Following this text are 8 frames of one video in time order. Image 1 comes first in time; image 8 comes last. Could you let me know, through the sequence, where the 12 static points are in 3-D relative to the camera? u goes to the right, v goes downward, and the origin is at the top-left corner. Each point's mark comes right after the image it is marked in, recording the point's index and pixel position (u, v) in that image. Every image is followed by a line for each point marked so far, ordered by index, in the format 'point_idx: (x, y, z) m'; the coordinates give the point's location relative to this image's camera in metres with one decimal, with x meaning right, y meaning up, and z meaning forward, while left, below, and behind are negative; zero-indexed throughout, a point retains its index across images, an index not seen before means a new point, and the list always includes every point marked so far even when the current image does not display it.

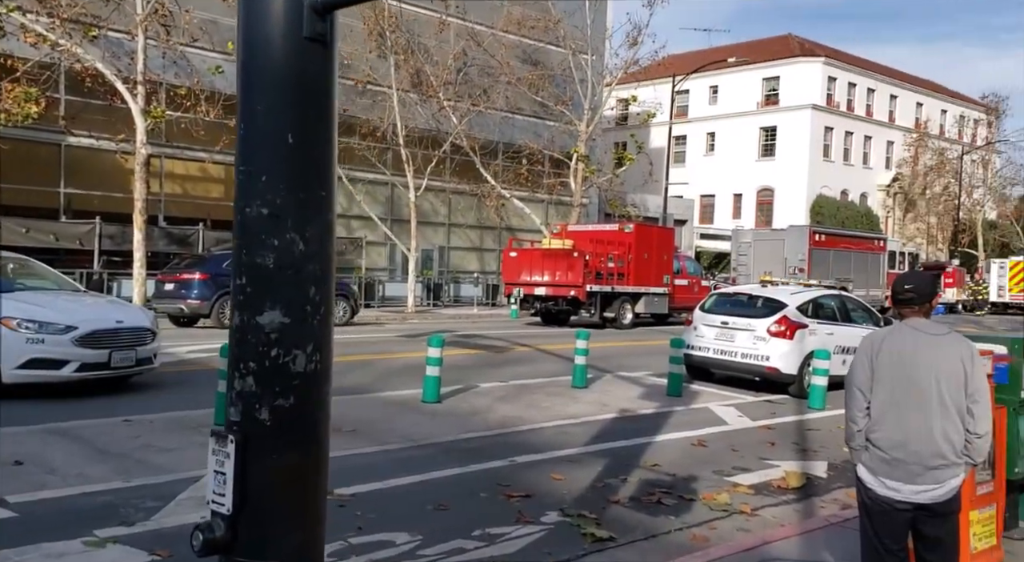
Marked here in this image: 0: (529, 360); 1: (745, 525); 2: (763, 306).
0: (+0.3, -1.2, +13.9) m
1: (+1.5, -1.6, +5.9) m
2: (+3.7, -0.3, +13.2) m
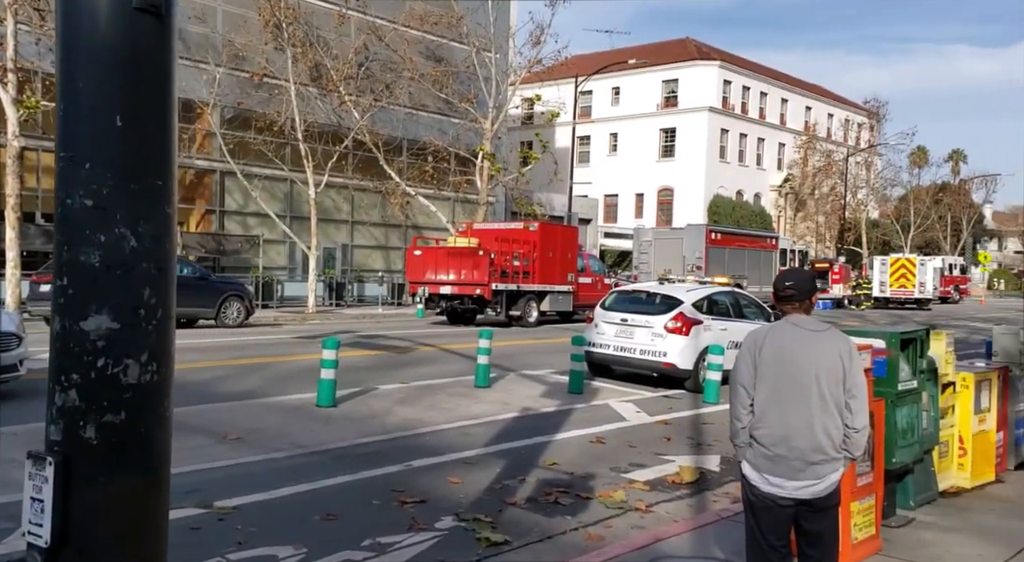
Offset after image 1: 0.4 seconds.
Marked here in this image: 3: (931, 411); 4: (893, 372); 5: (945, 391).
0: (-1.2, -1.2, +13.8) m
1: (+0.8, -1.6, +6.0) m
2: (+2.2, -0.3, +13.5) m
3: (+3.3, -1.0, +7.3) m
4: (+2.7, -0.6, +6.4) m
5: (+3.7, -0.9, +7.7) m
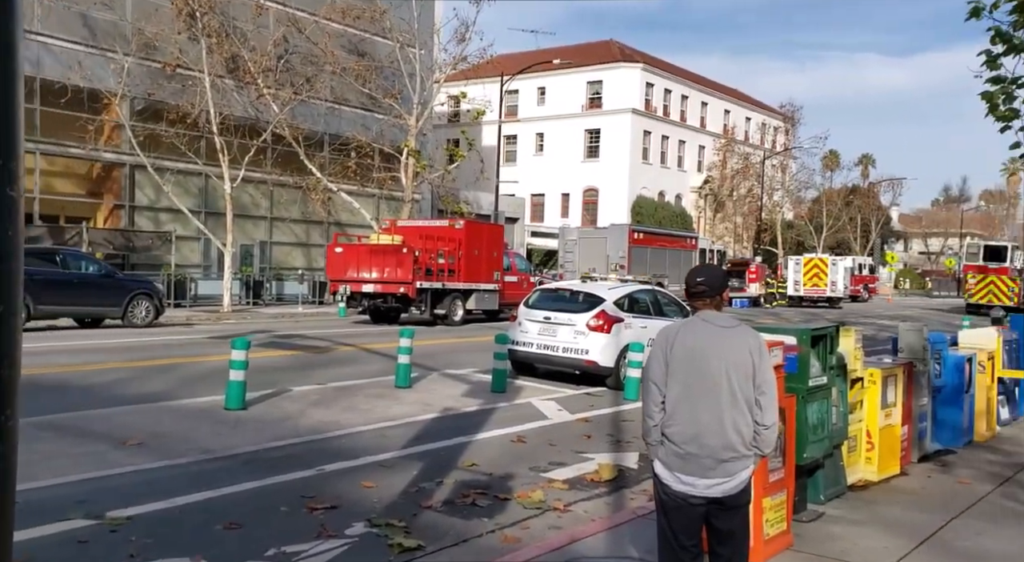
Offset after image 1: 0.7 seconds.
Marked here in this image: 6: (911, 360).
0: (-2.4, -1.2, +13.5) m
1: (+0.3, -1.6, +6.0) m
2: (+1.1, -0.3, +13.5) m
3: (+2.7, -1.0, +7.4) m
4: (+2.1, -0.6, +6.6) m
5: (+3.0, -0.9, +7.9) m
6: (+4.1, -0.8, +9.4) m
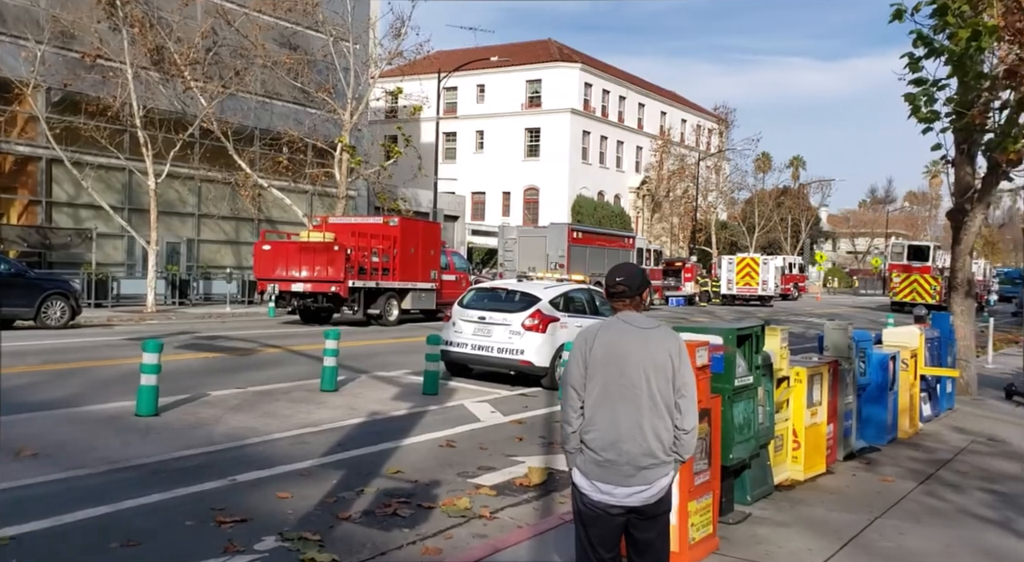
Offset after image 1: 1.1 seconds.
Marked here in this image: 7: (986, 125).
0: (-3.4, -1.2, +13.2) m
1: (-0.2, -1.6, +5.8) m
2: (+0.1, -0.3, +13.4) m
3: (+2.1, -1.0, +7.4) m
4: (+1.6, -0.6, +6.5) m
5: (+2.3, -0.9, +8.0) m
6: (+3.3, -0.8, +9.5) m
7: (+6.4, +2.1, +12.5) m
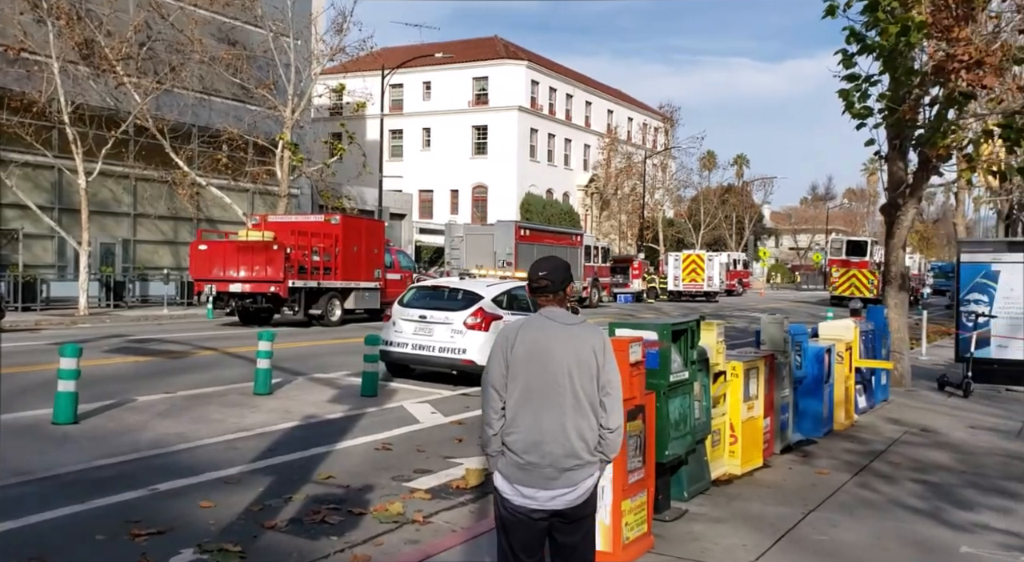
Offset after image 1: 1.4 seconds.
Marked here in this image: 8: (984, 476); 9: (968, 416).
0: (-4.2, -1.2, +12.8) m
1: (-0.6, -1.6, +5.7) m
2: (-0.8, -0.3, +13.2) m
3: (+1.5, -1.0, +7.4) m
4: (+1.1, -0.6, +6.5) m
5: (+1.8, -0.9, +8.0) m
6: (+2.7, -0.7, +9.5) m
7: (+5.6, +2.2, +12.7) m
8: (+4.4, -1.8, +8.5) m
9: (+5.9, -1.8, +12.0) m
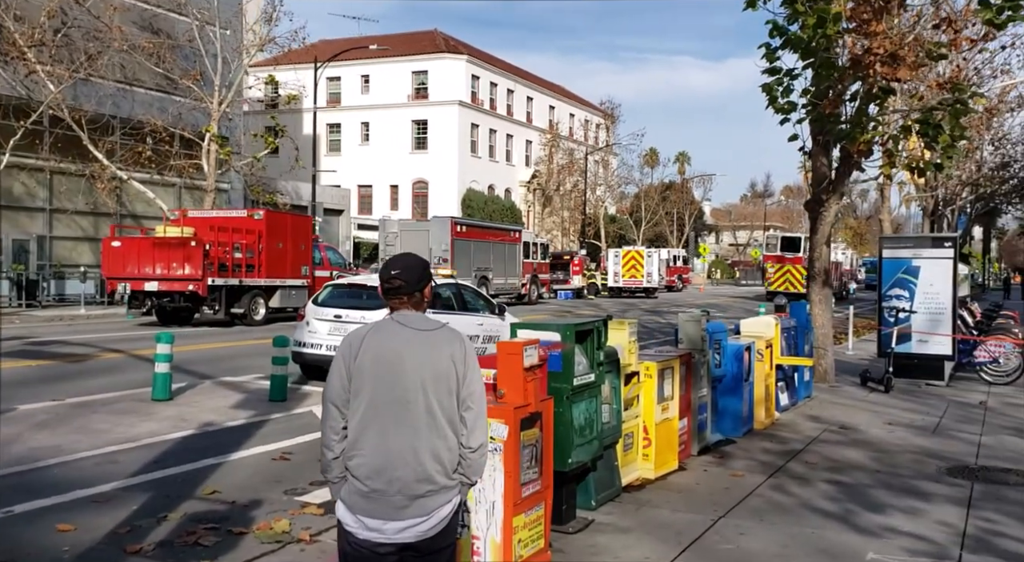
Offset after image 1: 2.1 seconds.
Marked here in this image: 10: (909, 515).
0: (-5.3, -1.1, +12.2) m
1: (-1.3, -1.6, +5.2) m
2: (-1.9, -0.2, +12.8) m
3: (+0.8, -1.0, +7.1) m
4: (+0.4, -0.6, +6.2) m
5: (+1.0, -0.8, +7.7) m
6: (+1.8, -0.7, +9.3) m
7: (+4.5, +2.3, +12.6) m
8: (+3.5, -1.8, +8.4) m
9: (+4.9, -1.7, +12.0) m
10: (+3.0, -1.8, +7.0) m
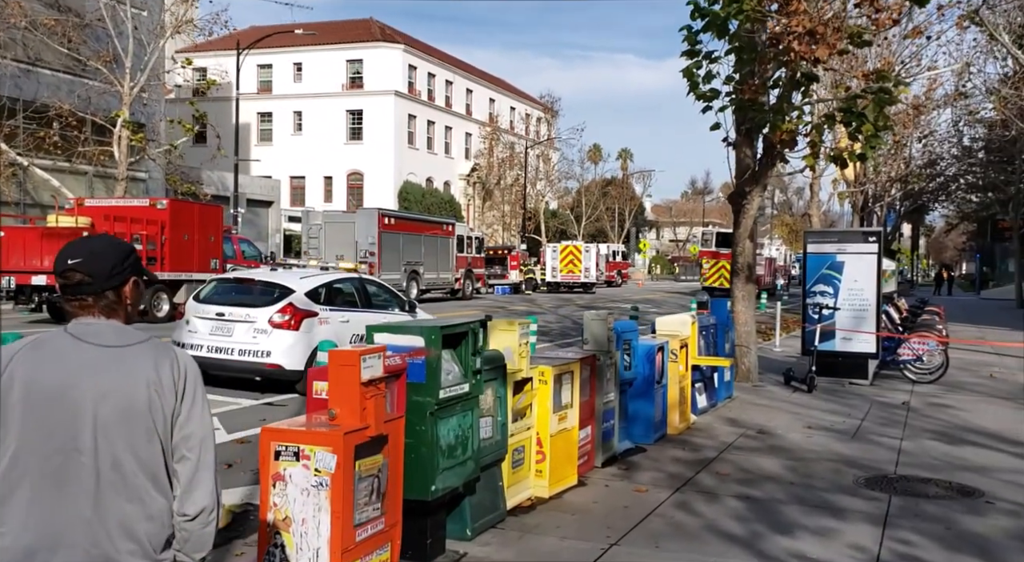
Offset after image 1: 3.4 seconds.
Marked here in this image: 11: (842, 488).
0: (-6.5, -1.1, +11.0) m
1: (-2.0, -1.5, +4.3) m
2: (-3.2, -0.2, +11.8) m
3: (-0.1, -0.9, +6.3) m
4: (-0.5, -0.6, +5.3) m
5: (0.0, -0.8, +6.9) m
6: (+0.8, -0.7, +8.5) m
7: (+3.2, +2.3, +12.0) m
8: (+2.5, -1.7, +7.7) m
9: (+3.7, -1.7, +11.4) m
10: (+2.1, -1.8, +6.3) m
11: (+2.8, -1.7, +7.7) m
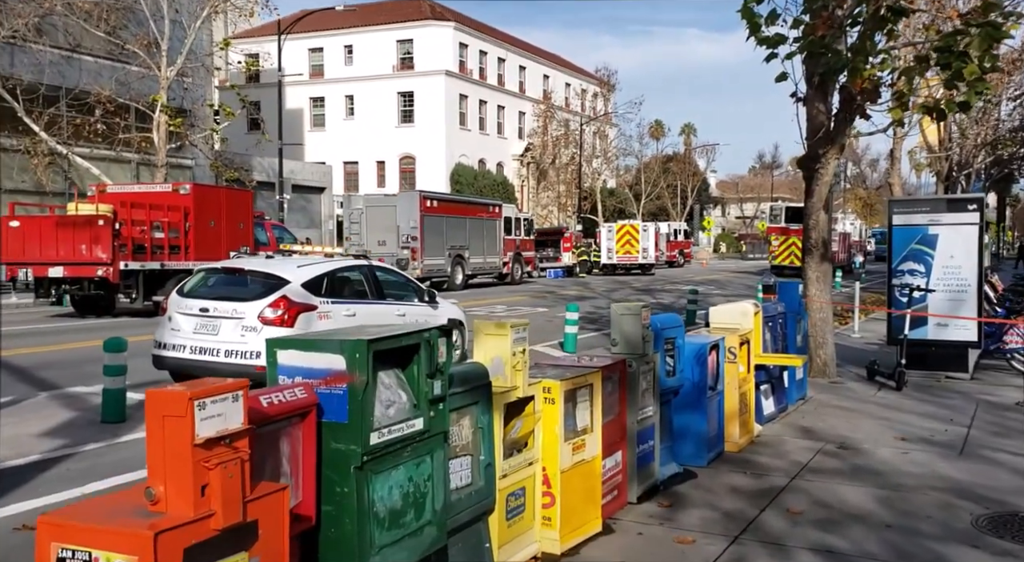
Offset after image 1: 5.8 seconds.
0: (-6.2, -1.0, +9.7) m
1: (-2.2, -1.6, +2.7) m
2: (-2.9, 0.0, +10.3) m
3: (-0.2, -0.9, +4.6) m
4: (-0.6, -0.5, +3.6) m
5: (0.0, -0.7, +5.1) m
6: (+0.9, -0.6, +6.7) m
7: (+3.5, +2.6, +10.0) m
8: (+2.6, -1.6, +5.9) m
9: (+4.0, -1.4, +9.4) m
10: (+2.1, -1.7, +4.4) m
11: (+2.8, -1.6, +5.8) m
